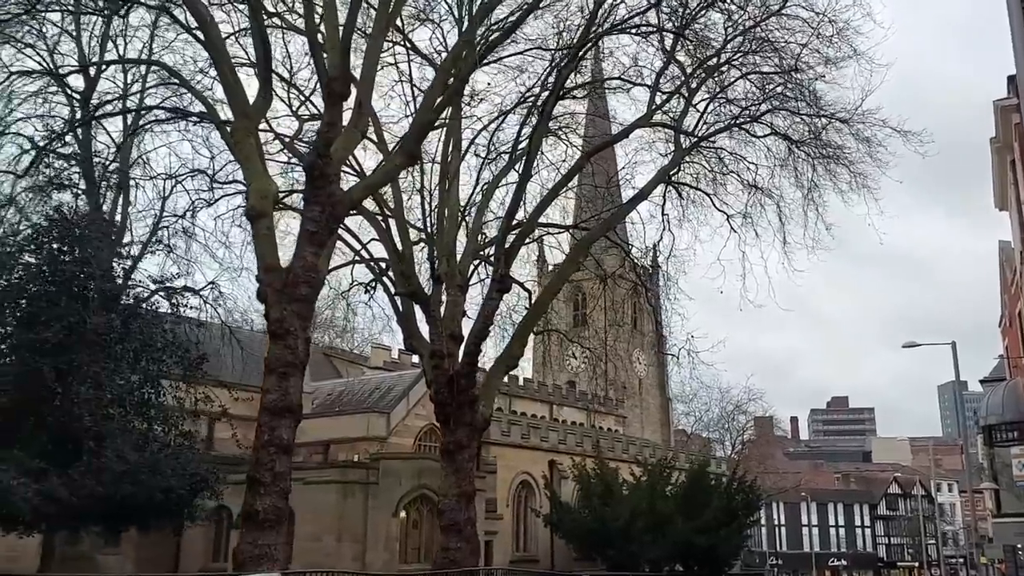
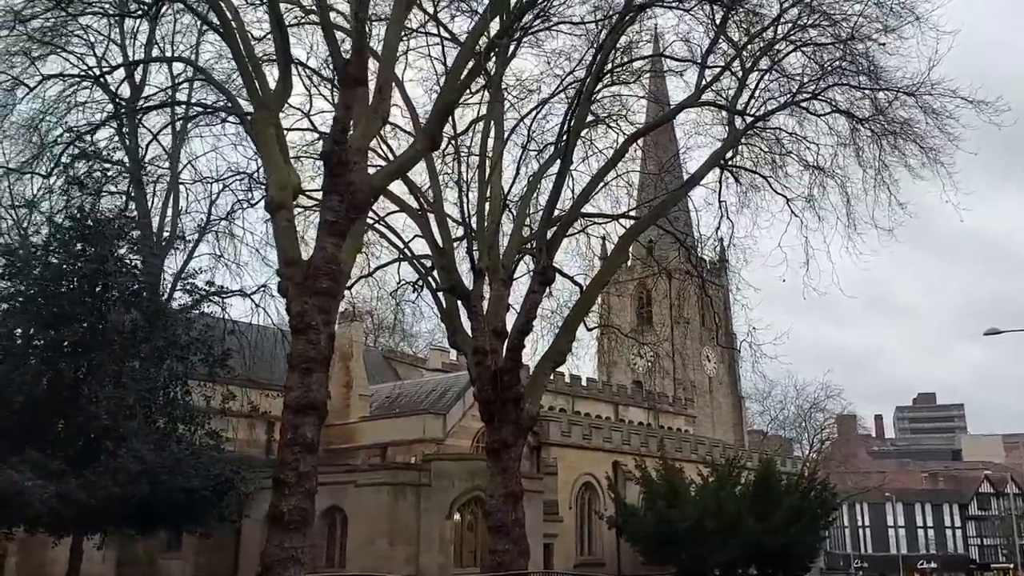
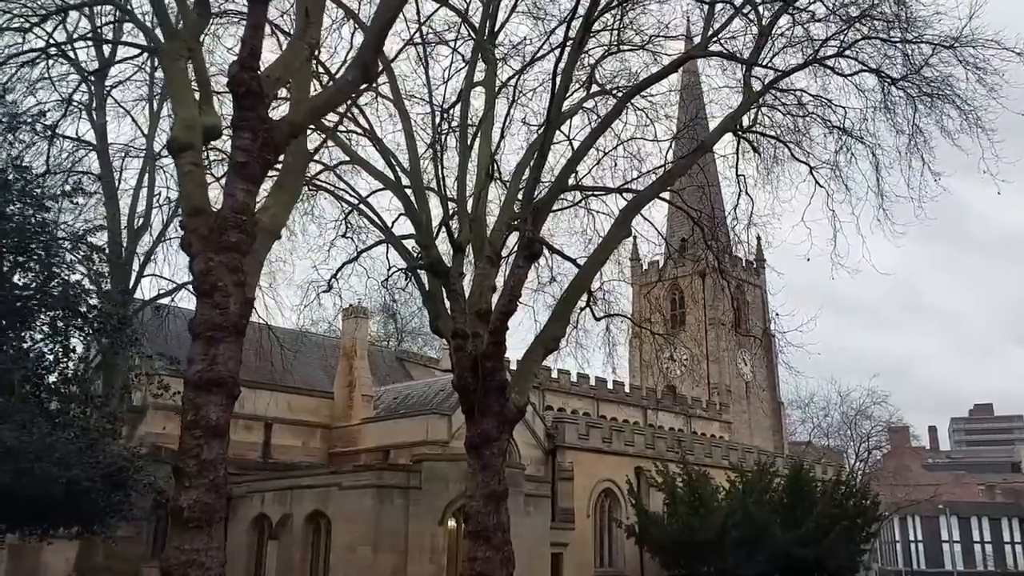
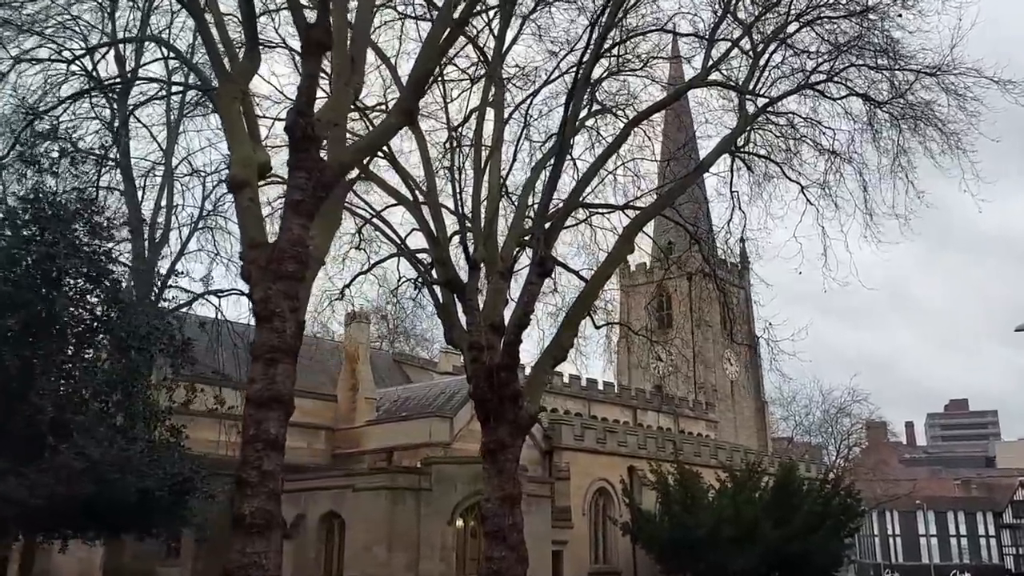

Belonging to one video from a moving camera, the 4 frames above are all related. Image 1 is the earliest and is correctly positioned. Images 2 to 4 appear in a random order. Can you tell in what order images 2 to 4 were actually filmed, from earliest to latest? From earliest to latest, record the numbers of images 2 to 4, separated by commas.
2, 4, 3
